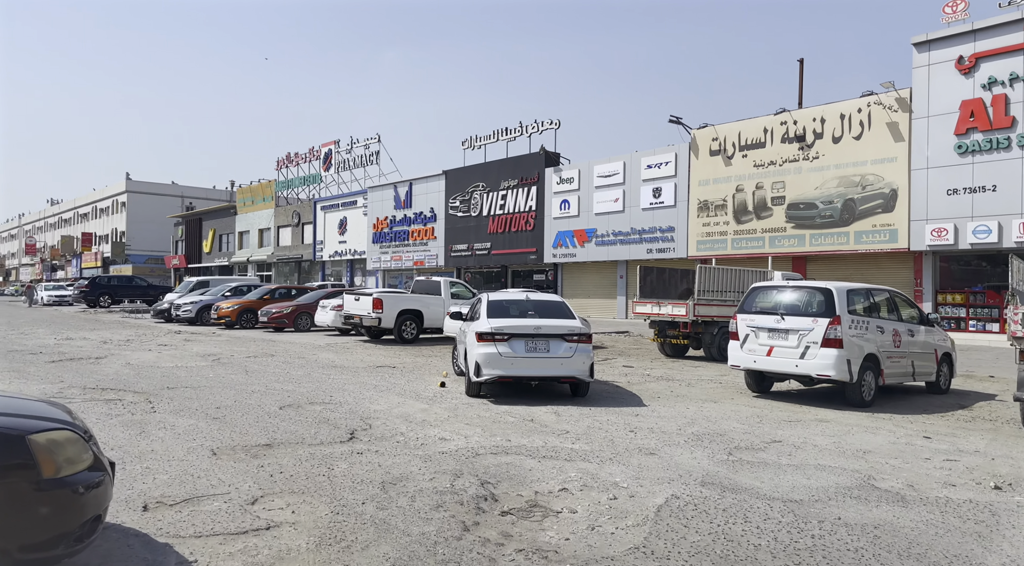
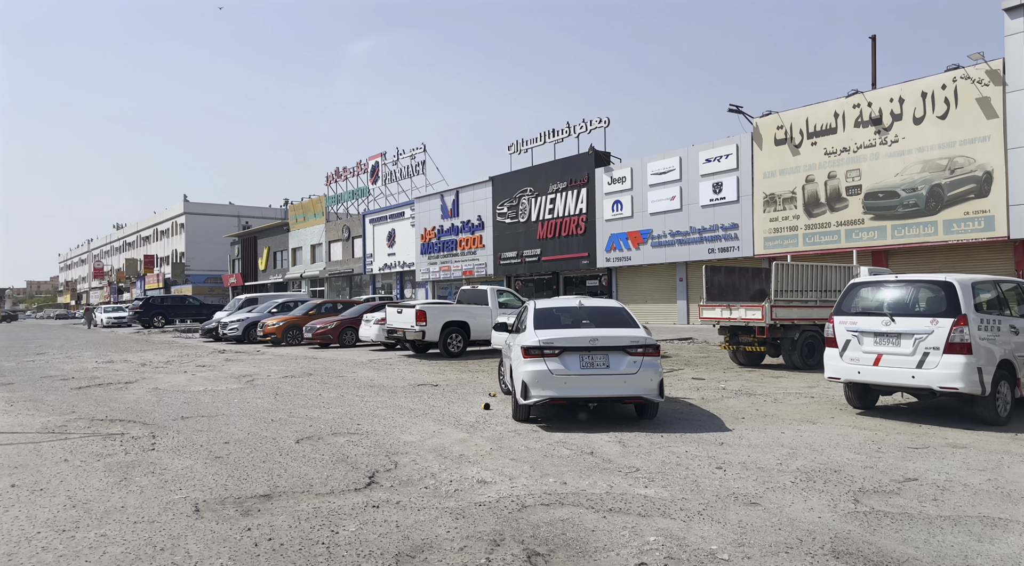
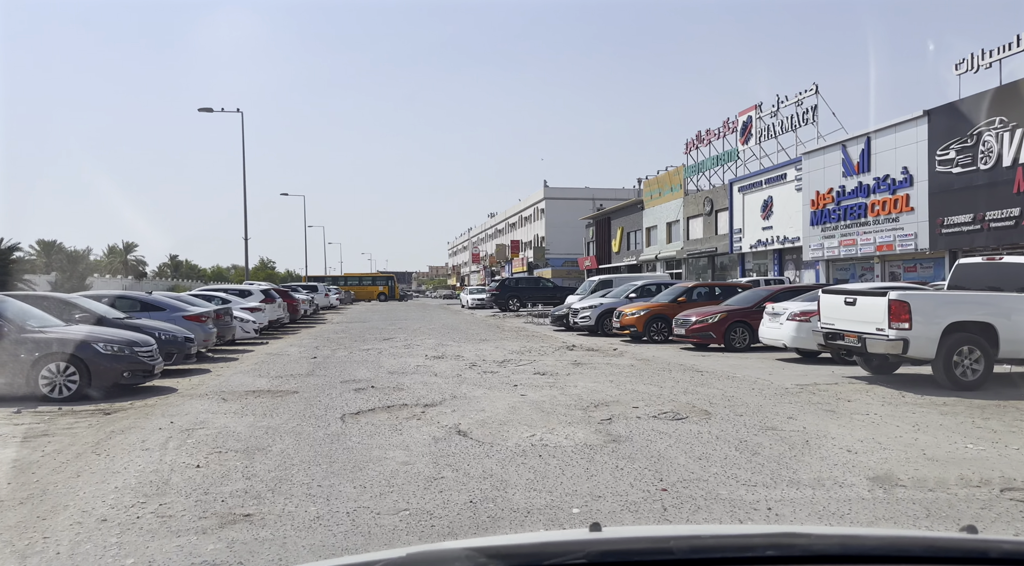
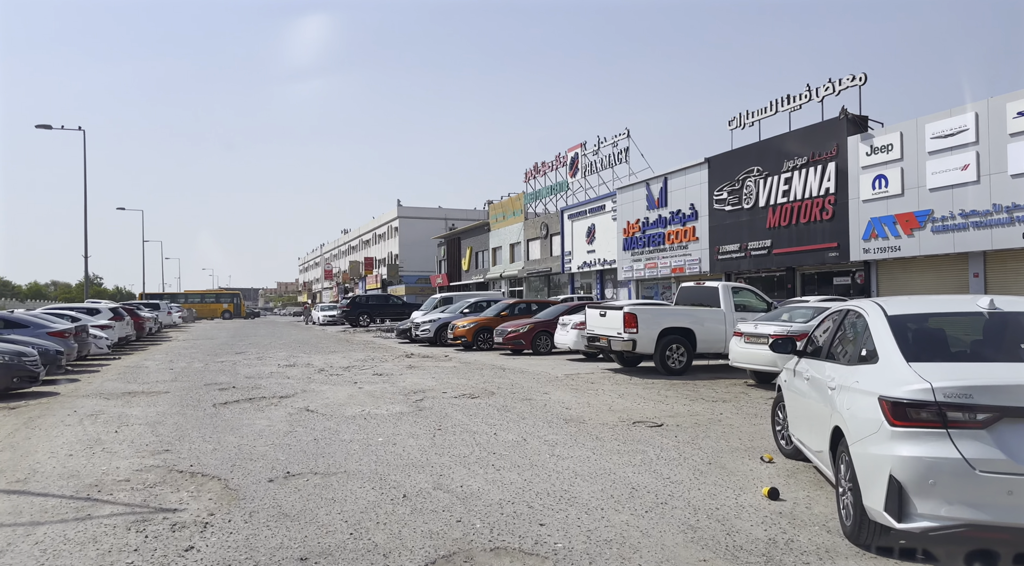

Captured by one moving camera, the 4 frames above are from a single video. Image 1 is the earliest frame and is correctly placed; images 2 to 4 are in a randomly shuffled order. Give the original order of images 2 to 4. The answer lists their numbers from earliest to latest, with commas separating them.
2, 4, 3
